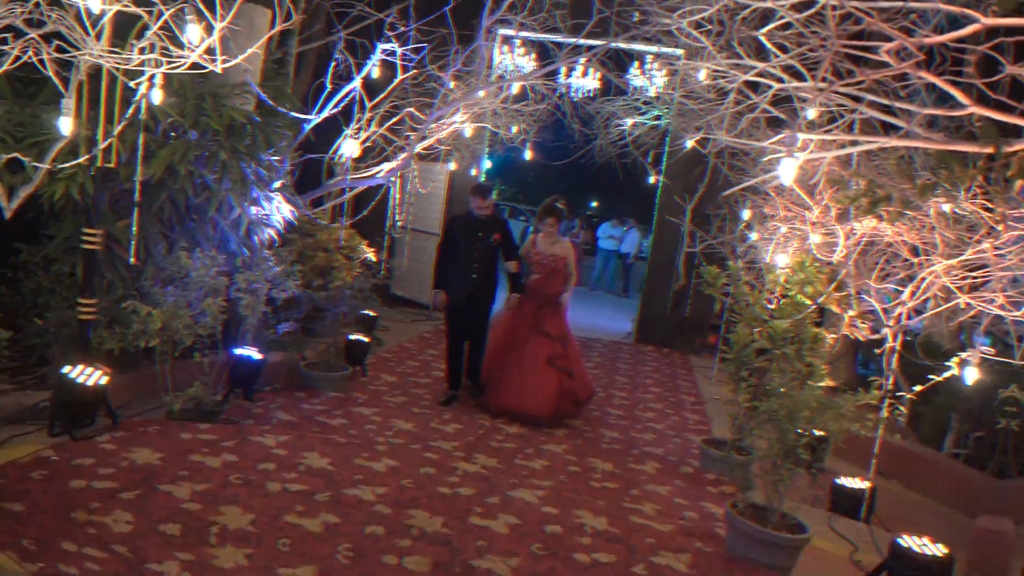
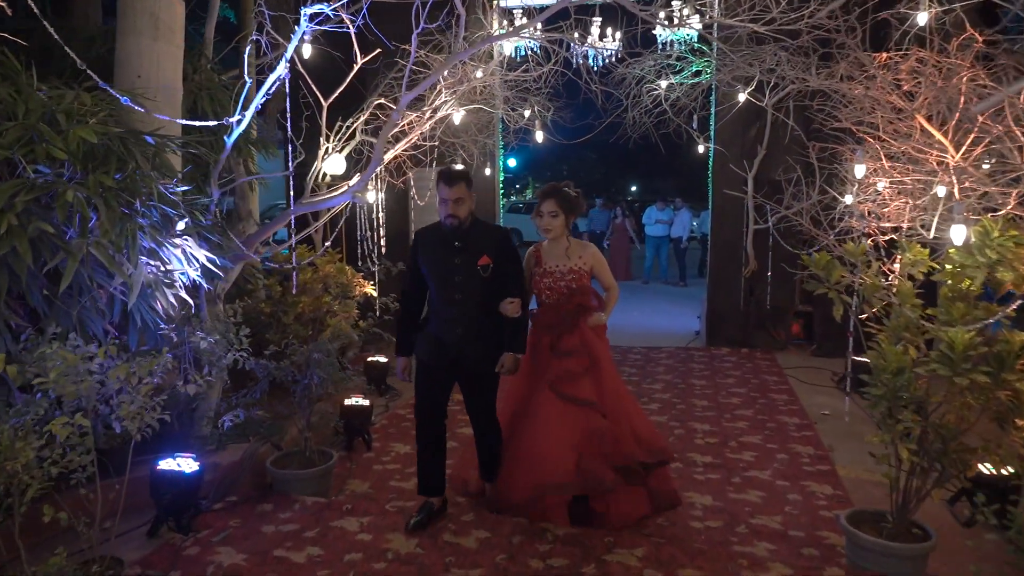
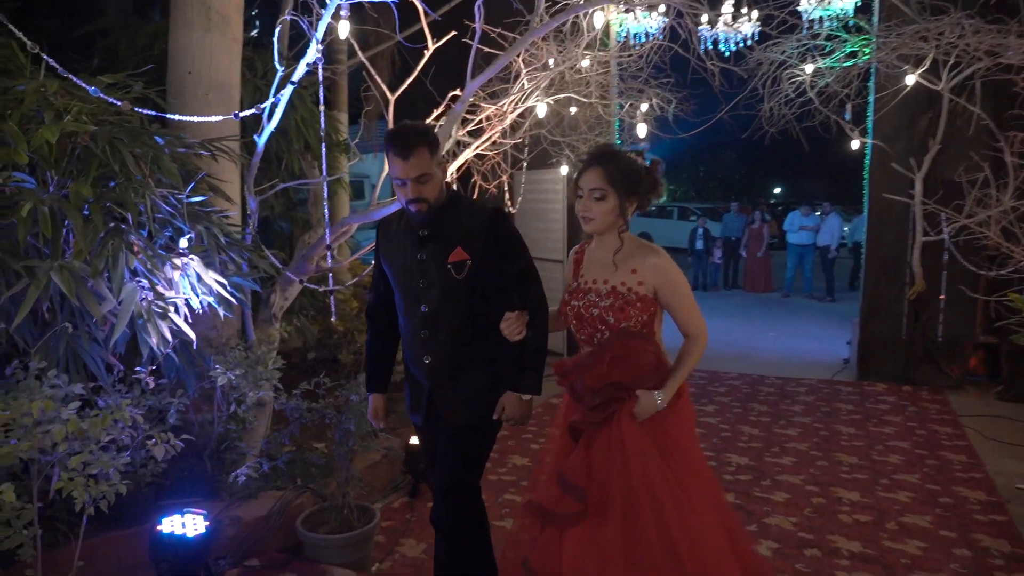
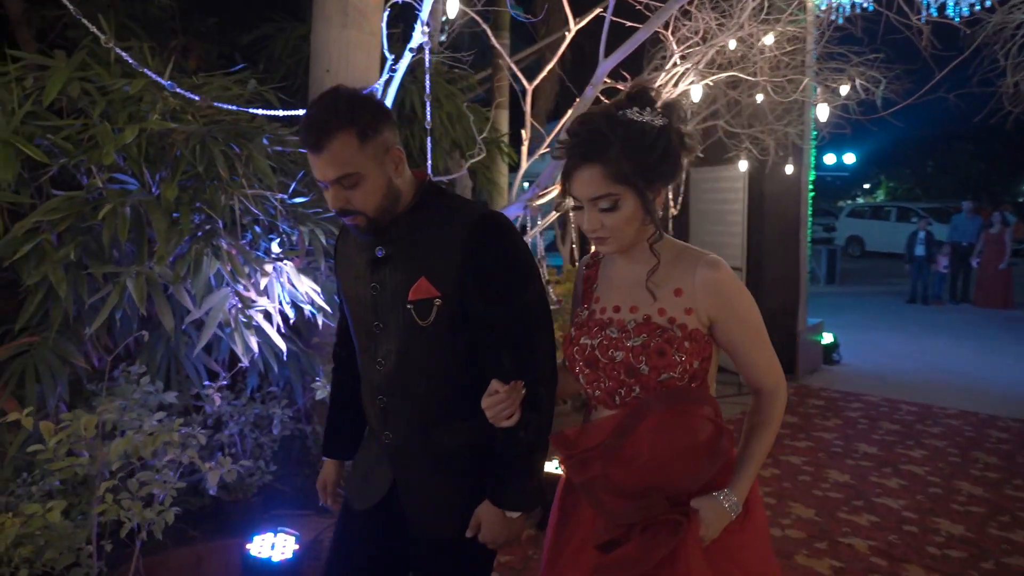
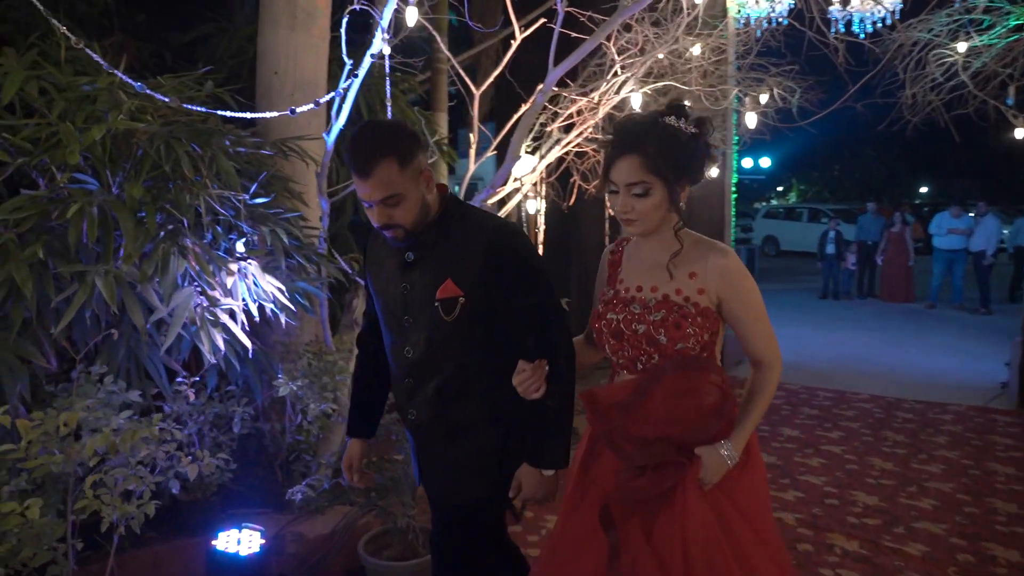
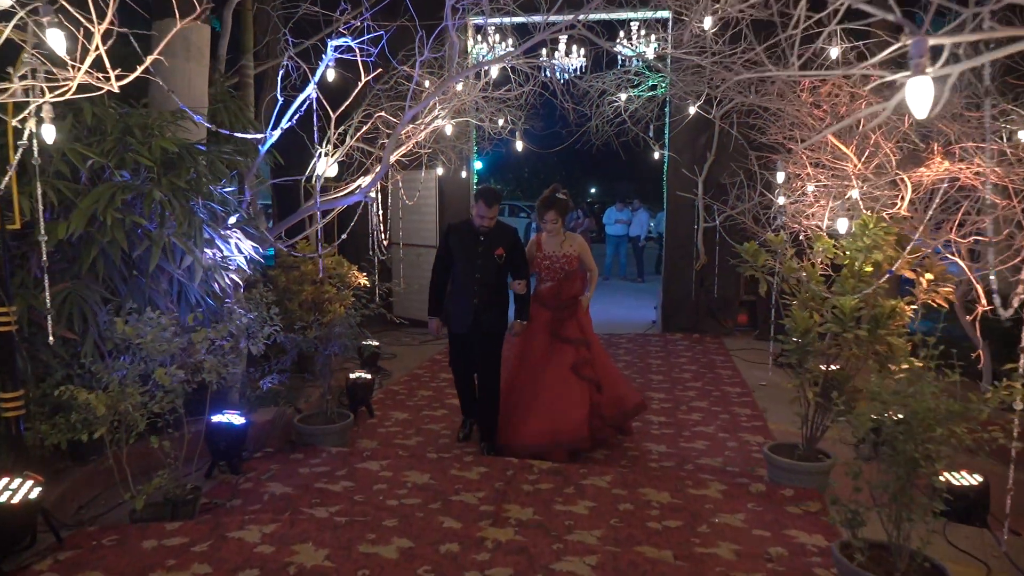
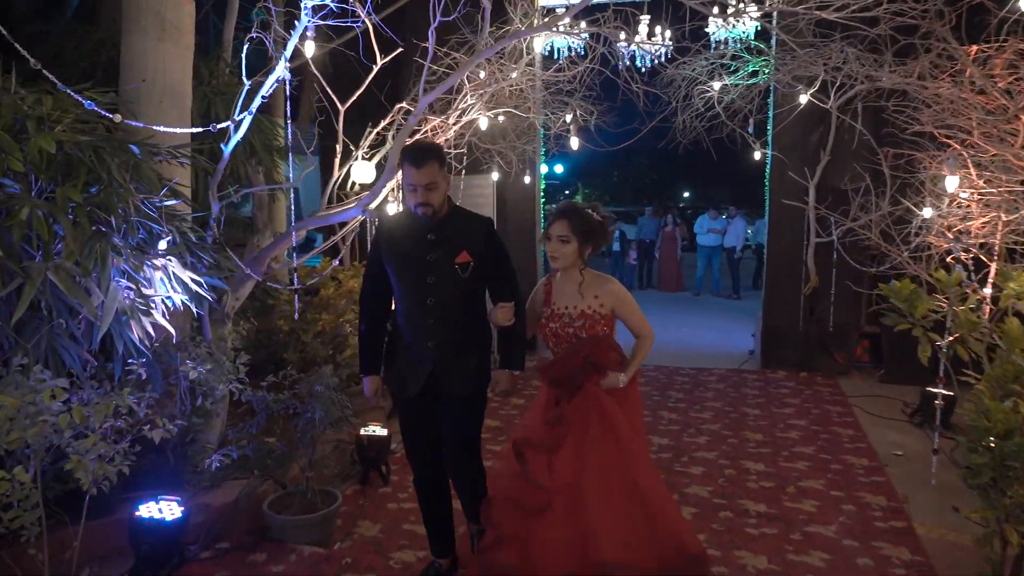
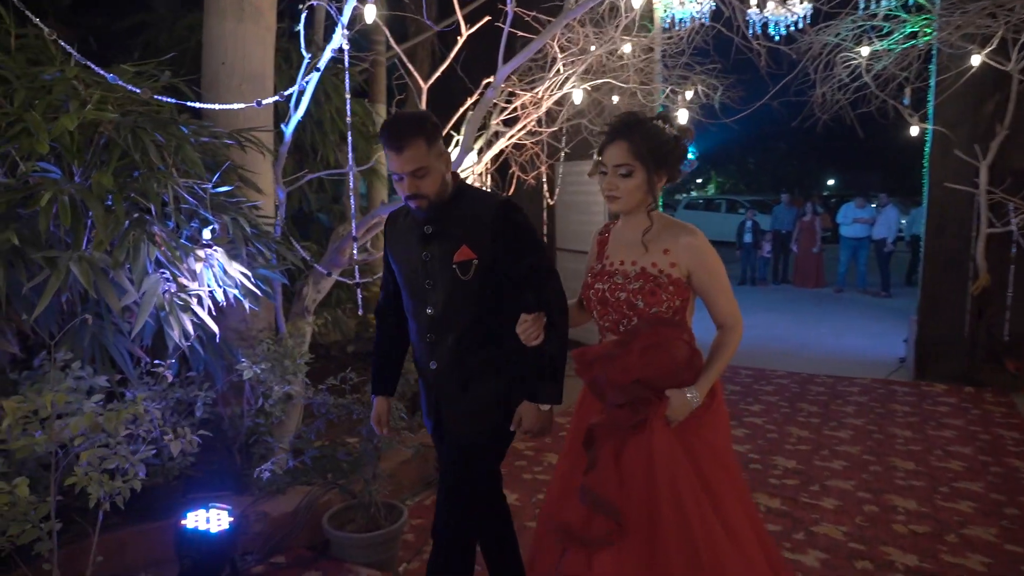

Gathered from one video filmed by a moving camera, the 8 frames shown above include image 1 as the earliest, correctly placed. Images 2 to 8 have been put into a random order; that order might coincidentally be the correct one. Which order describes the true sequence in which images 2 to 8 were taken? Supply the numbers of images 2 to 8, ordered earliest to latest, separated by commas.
6, 2, 7, 3, 8, 5, 4
